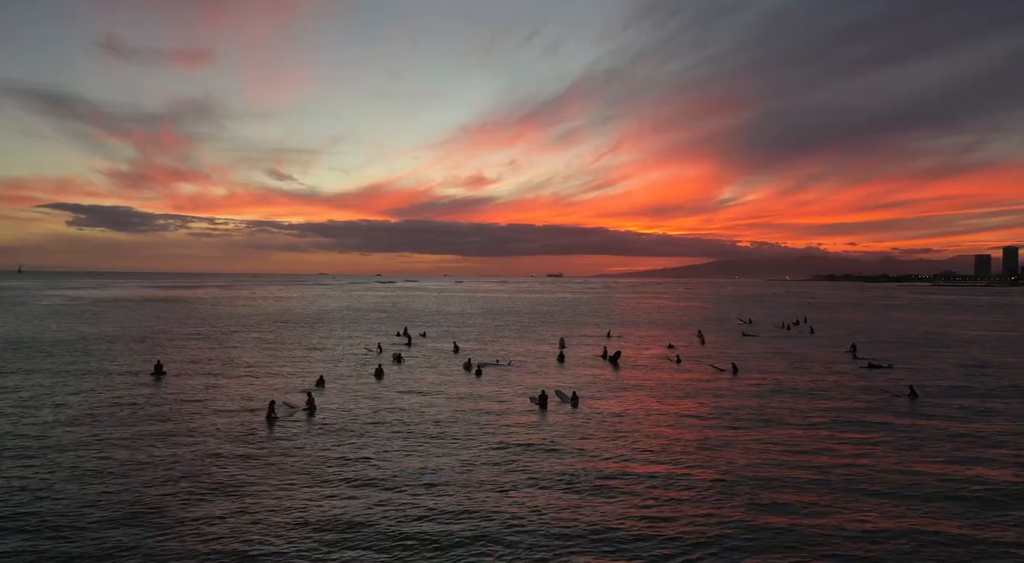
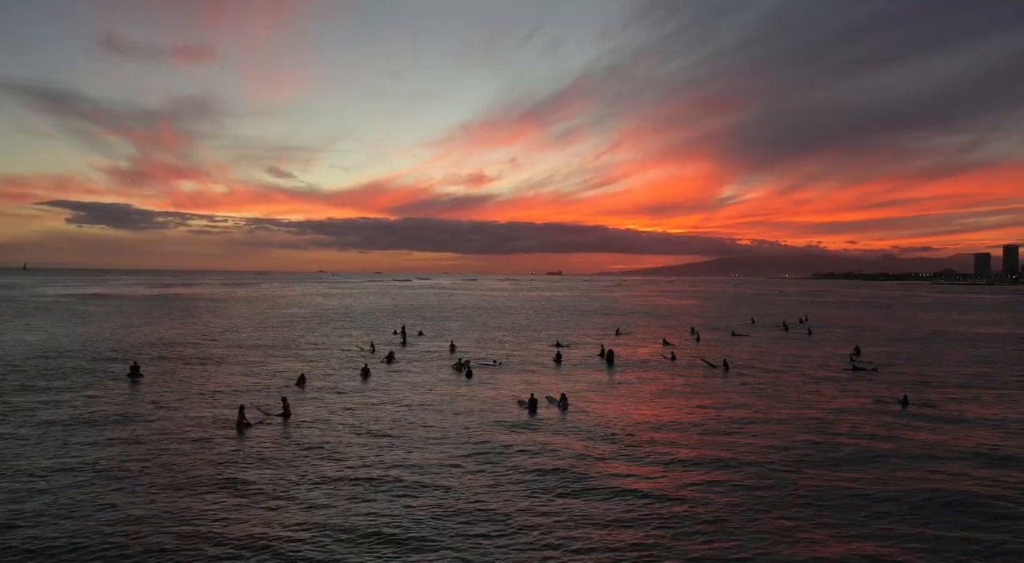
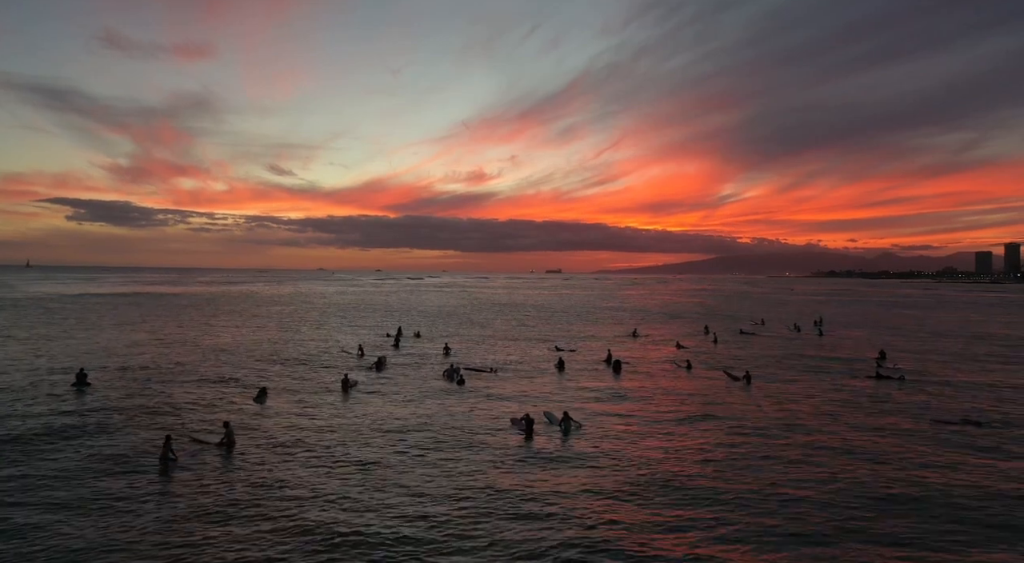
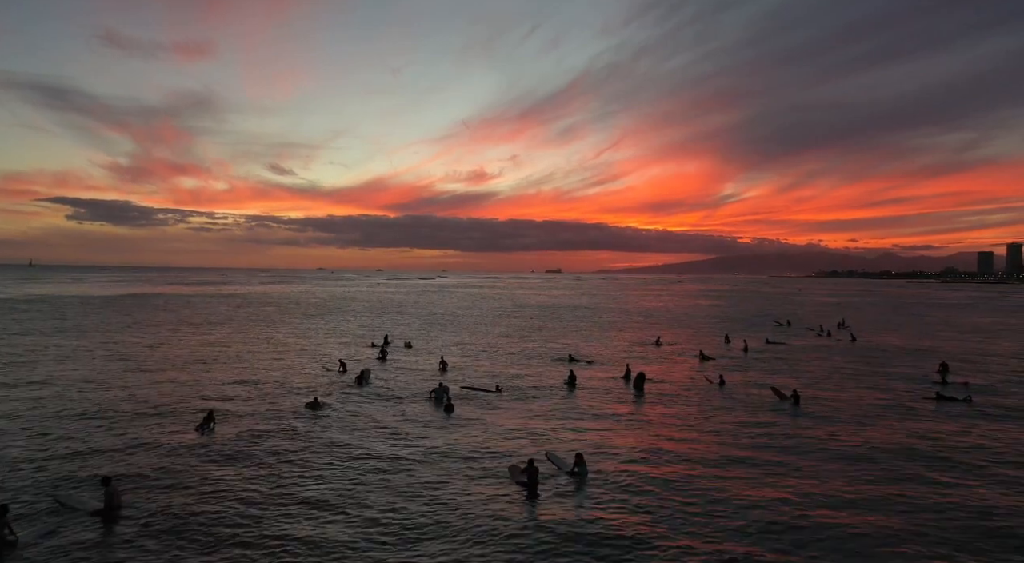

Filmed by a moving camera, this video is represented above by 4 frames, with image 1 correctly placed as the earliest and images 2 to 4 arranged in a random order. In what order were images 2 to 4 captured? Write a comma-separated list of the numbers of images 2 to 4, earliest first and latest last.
2, 3, 4
